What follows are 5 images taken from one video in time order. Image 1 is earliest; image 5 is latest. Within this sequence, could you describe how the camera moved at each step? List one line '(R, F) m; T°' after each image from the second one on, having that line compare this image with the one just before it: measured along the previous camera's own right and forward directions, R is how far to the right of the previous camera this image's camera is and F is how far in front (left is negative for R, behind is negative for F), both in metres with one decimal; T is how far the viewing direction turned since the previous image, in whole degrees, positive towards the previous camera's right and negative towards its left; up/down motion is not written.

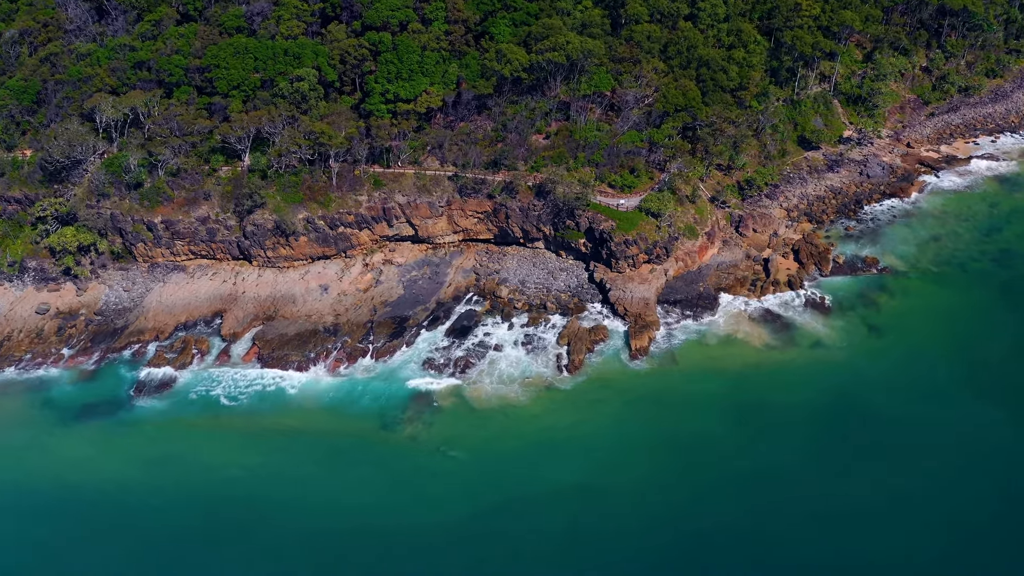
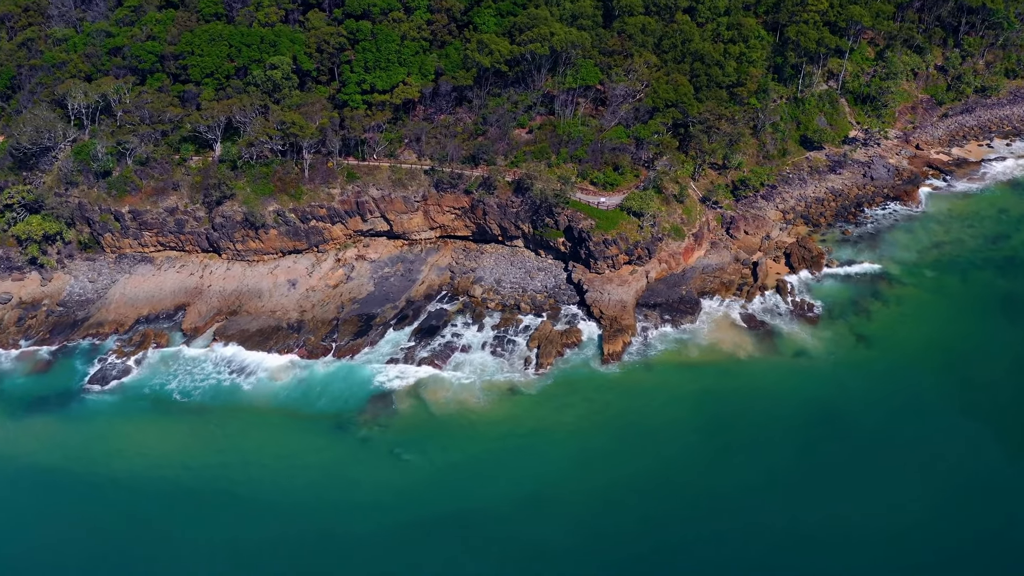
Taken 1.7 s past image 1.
(+3.8, +2.2) m; -1°
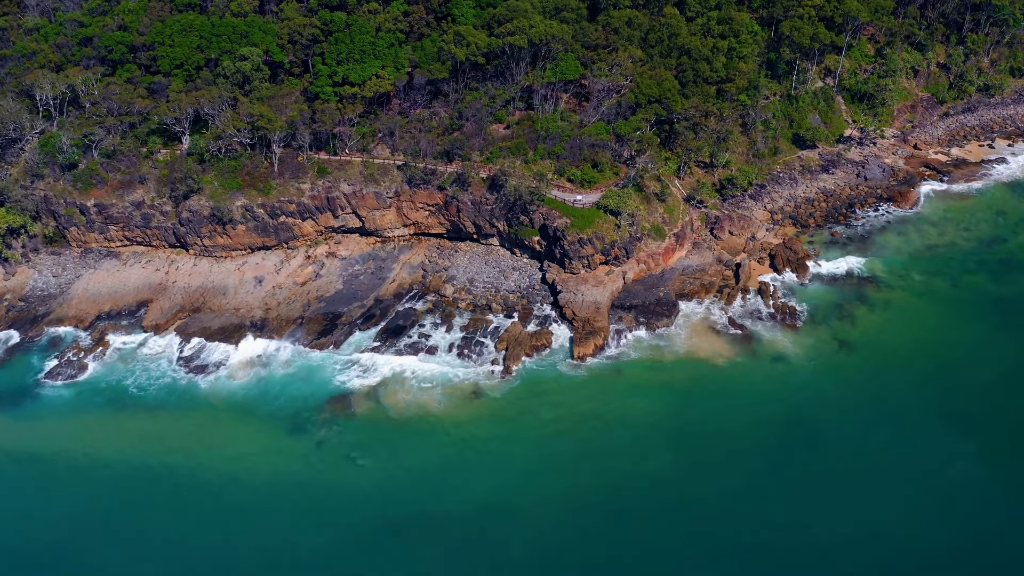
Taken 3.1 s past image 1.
(+3.1, +1.6) m; -1°
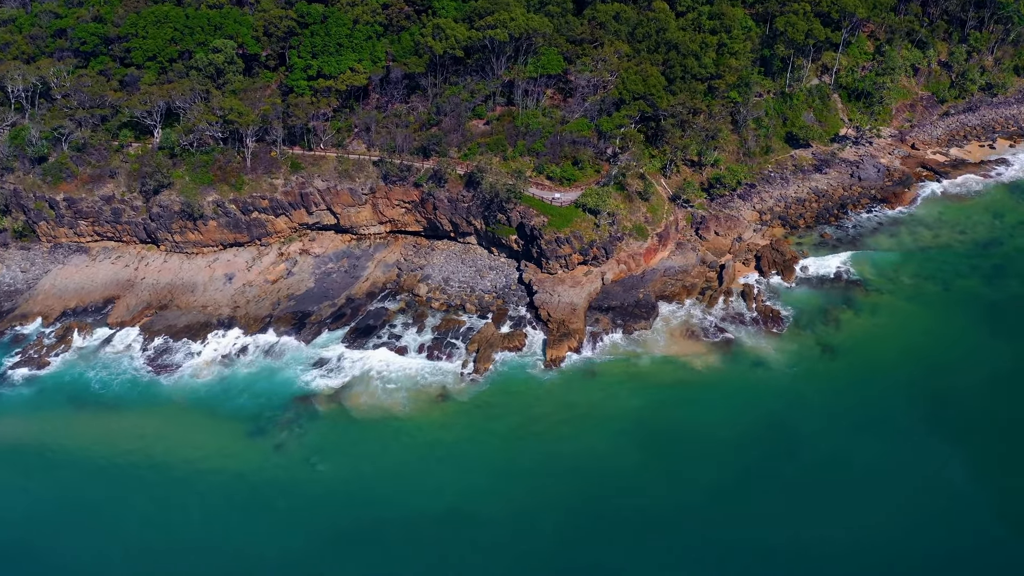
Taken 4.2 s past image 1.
(+2.7, +1.4) m; -1°
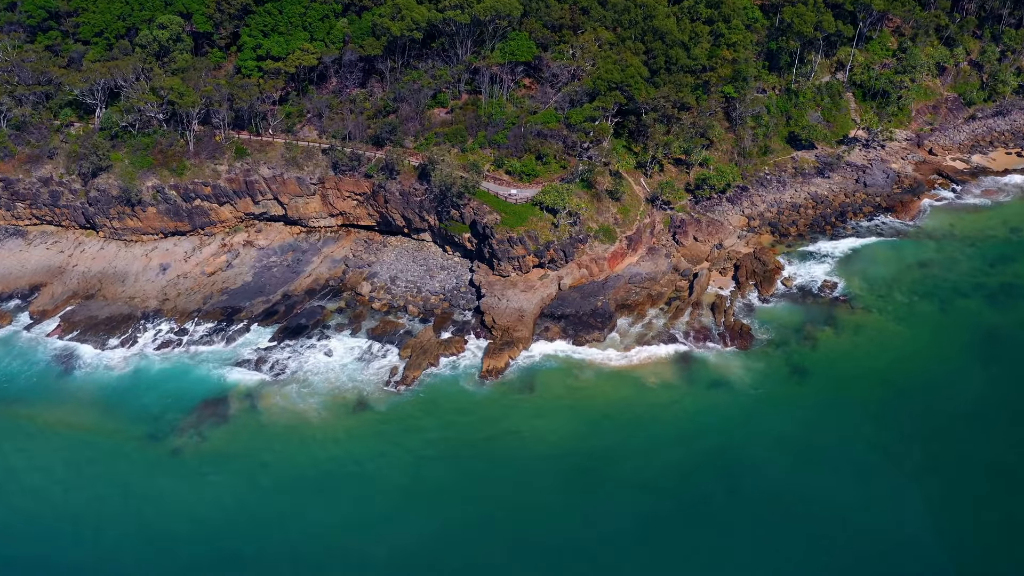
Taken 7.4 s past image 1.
(+6.2, +4.3) m; -3°
